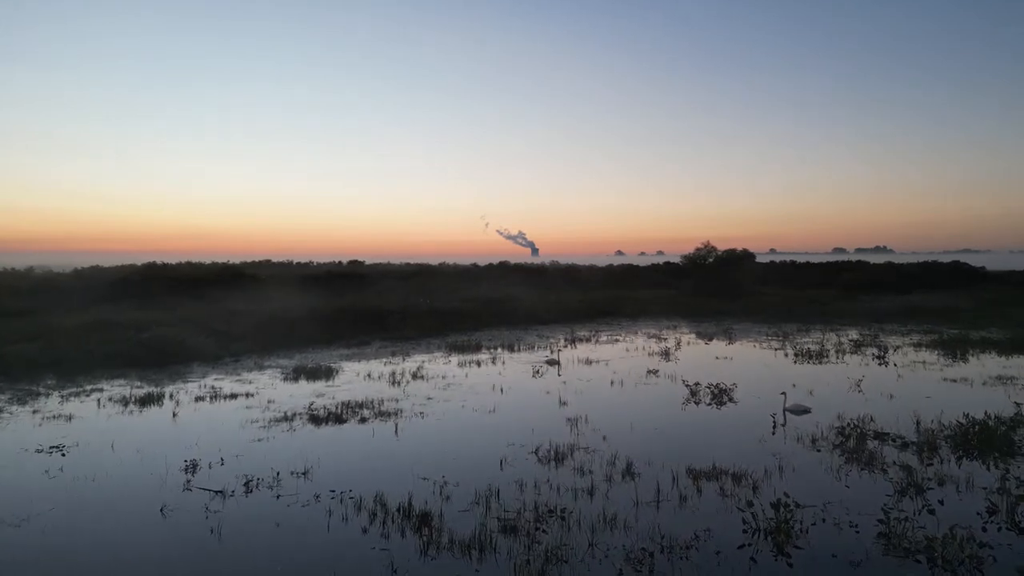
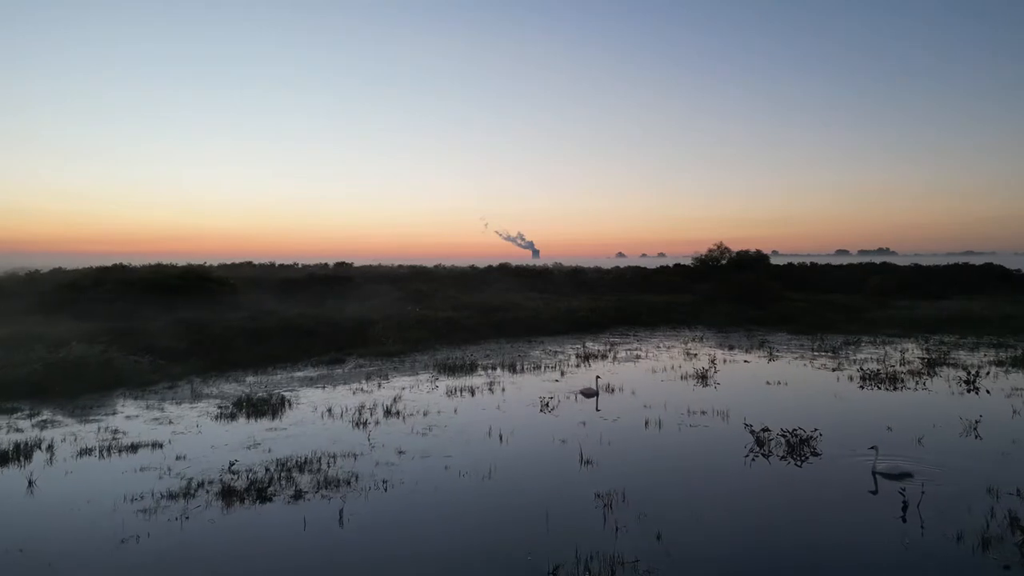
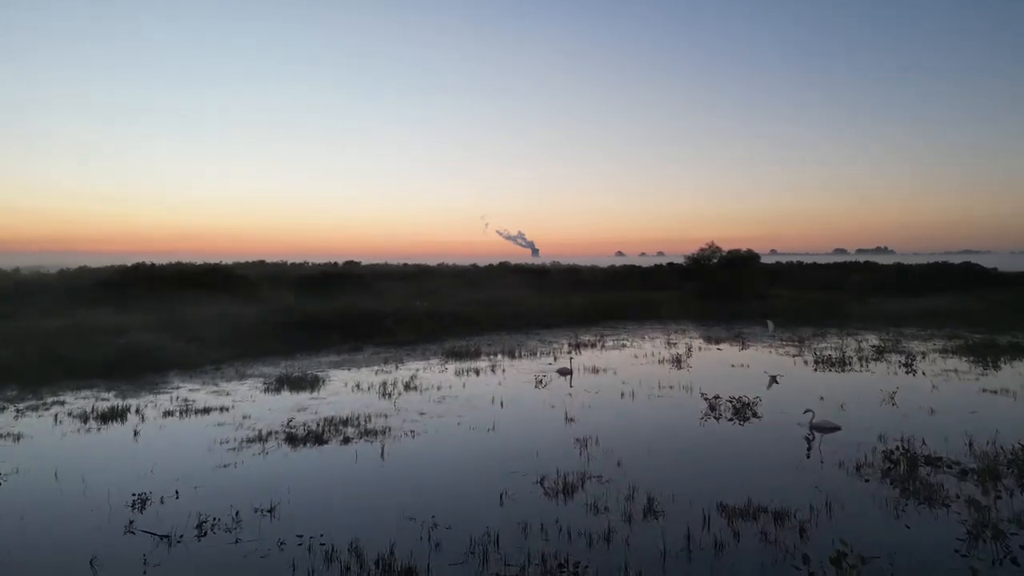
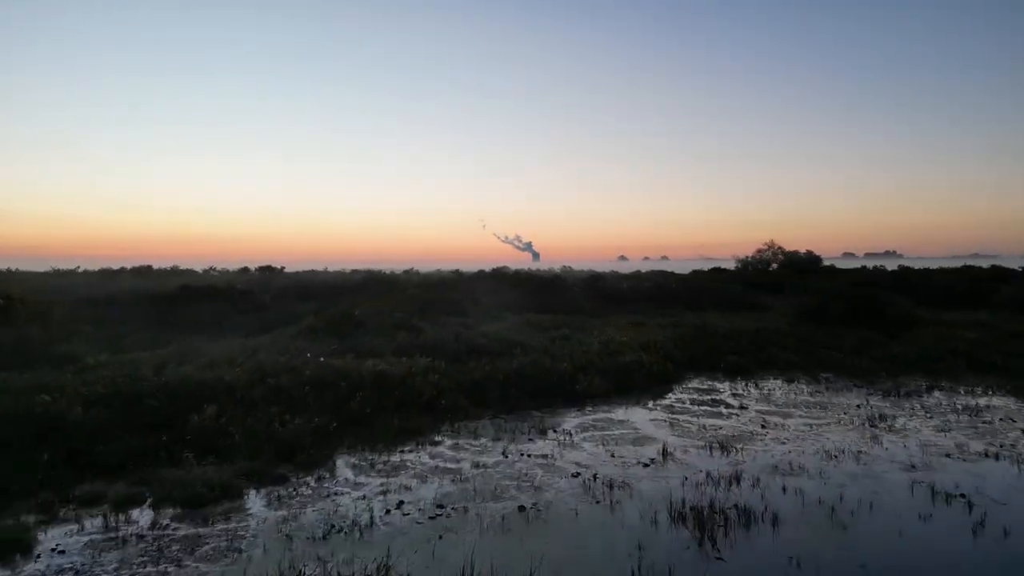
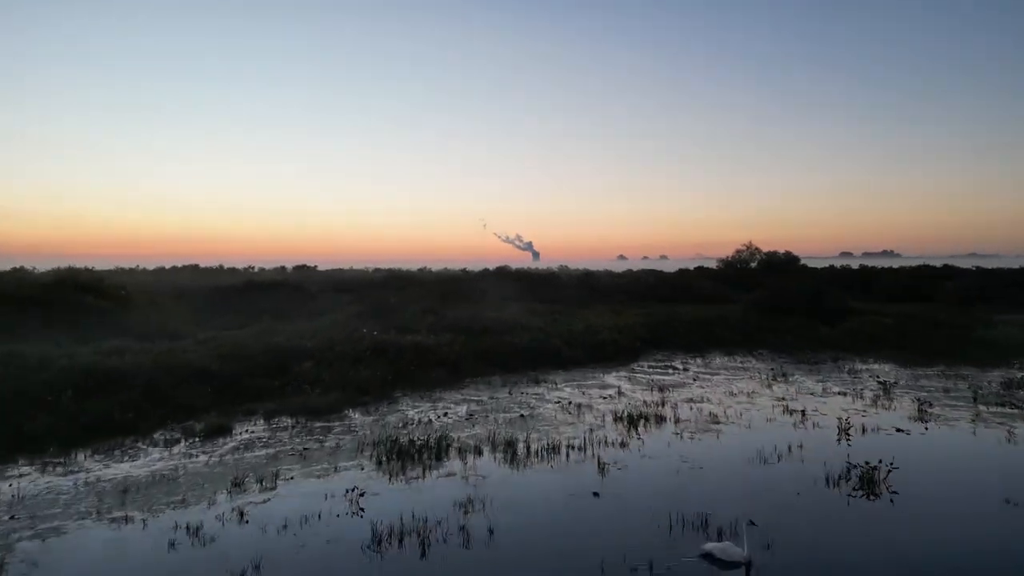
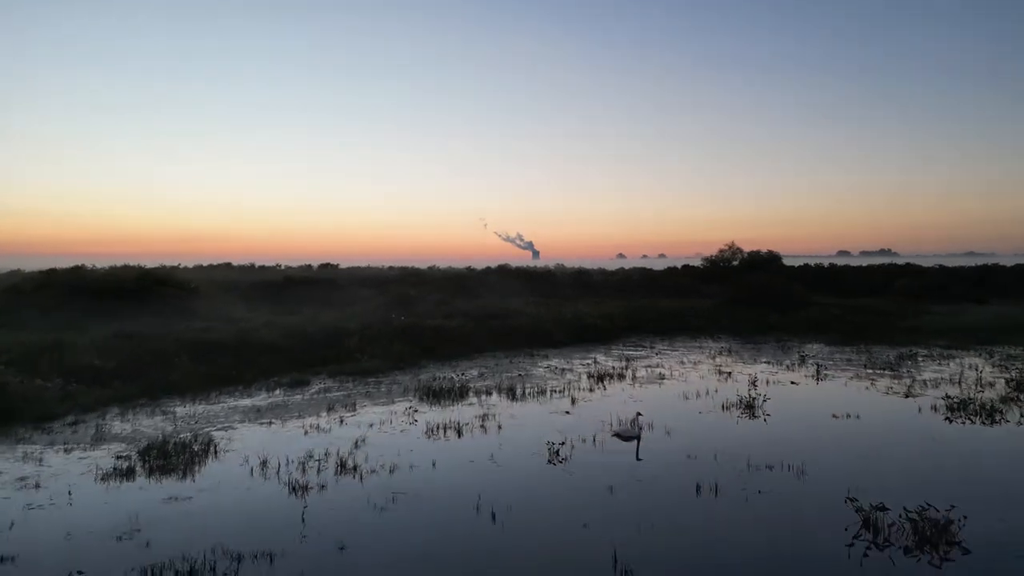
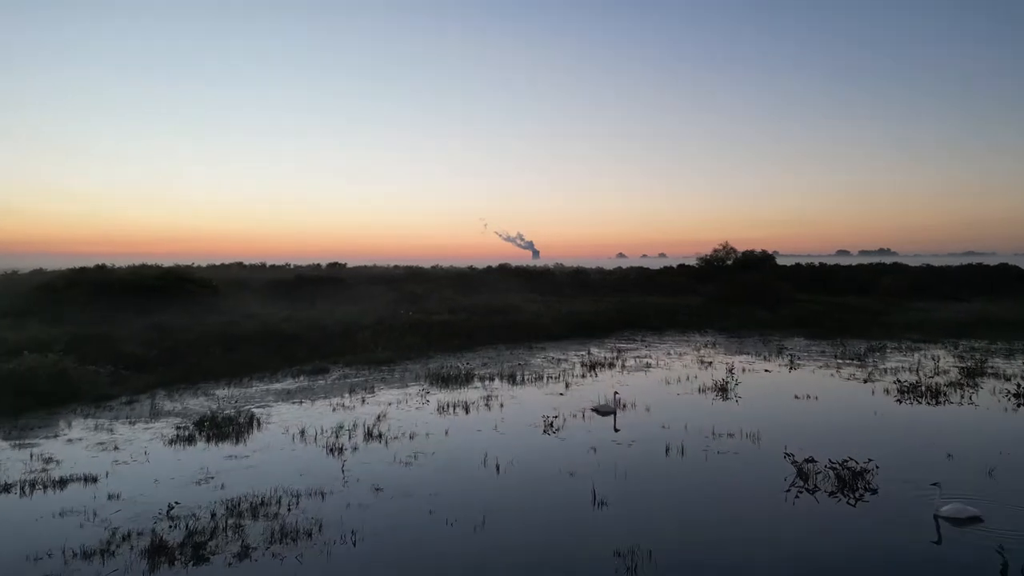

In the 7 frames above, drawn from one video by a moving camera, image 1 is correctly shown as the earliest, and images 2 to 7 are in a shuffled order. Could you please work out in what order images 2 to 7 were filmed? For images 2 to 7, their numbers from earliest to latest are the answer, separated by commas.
3, 2, 7, 6, 5, 4
